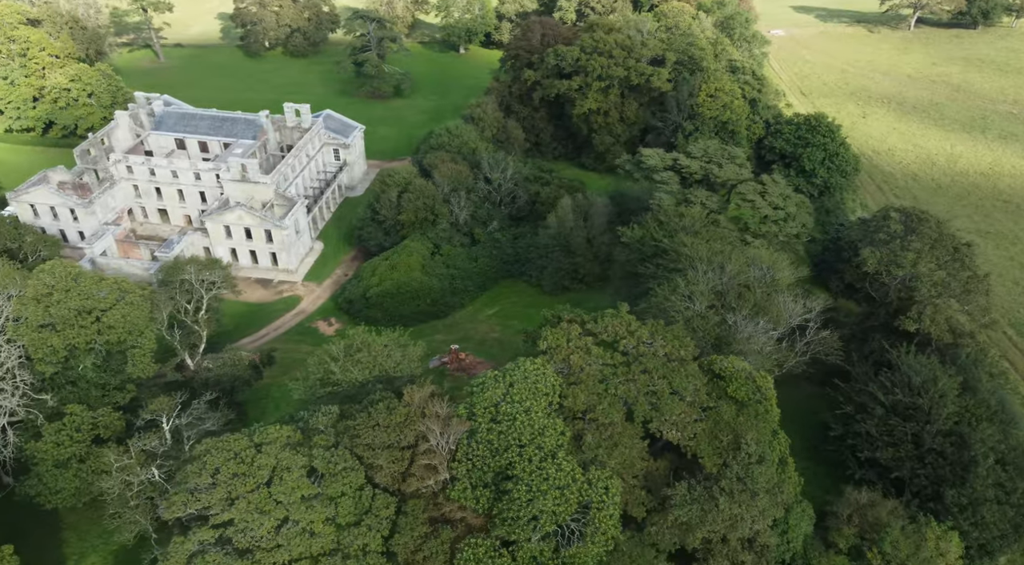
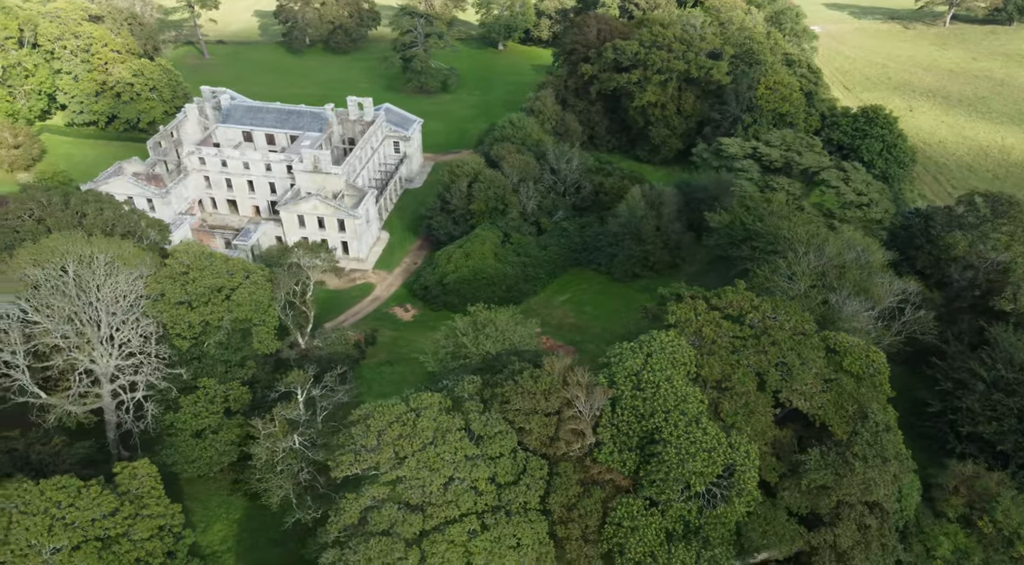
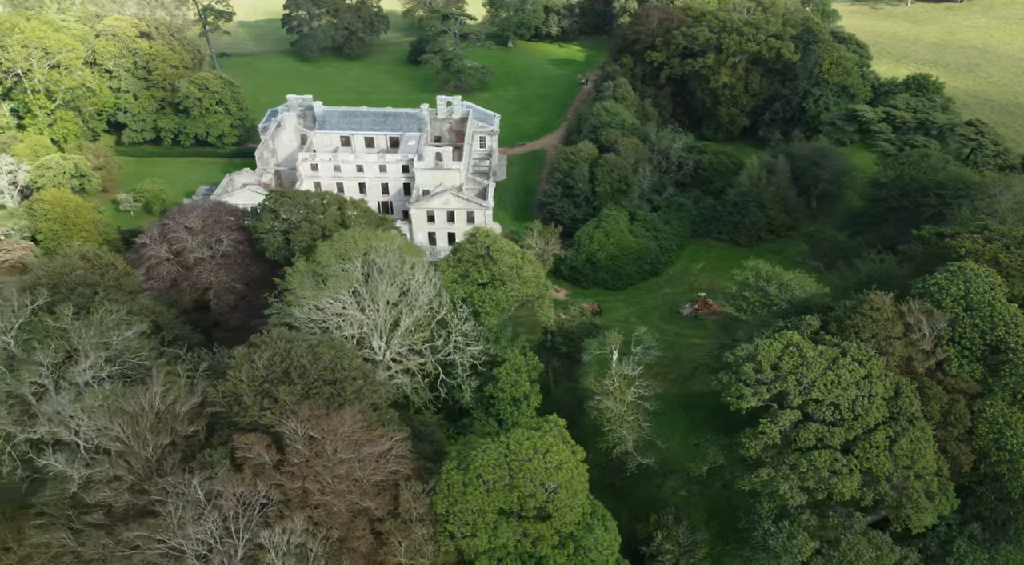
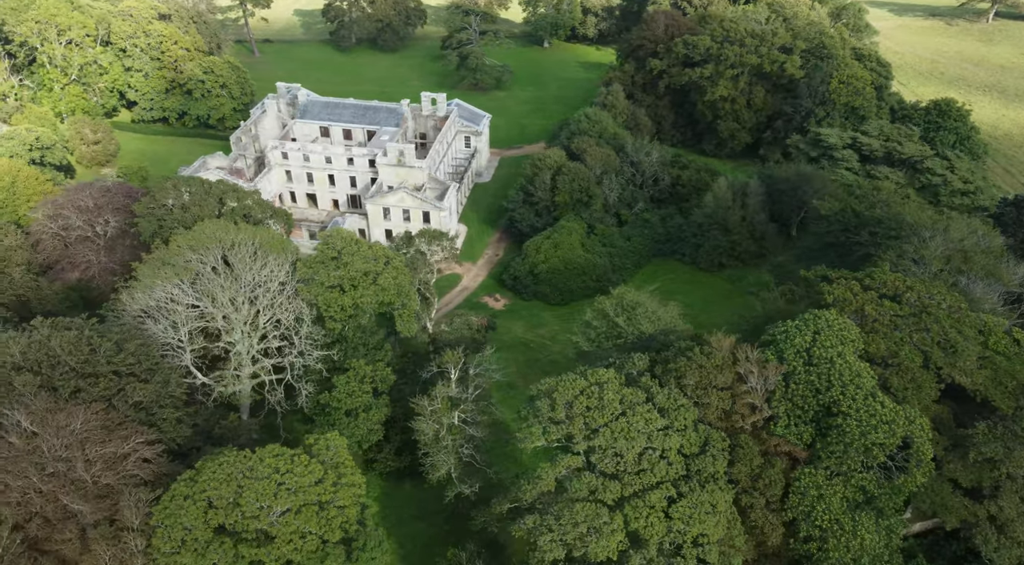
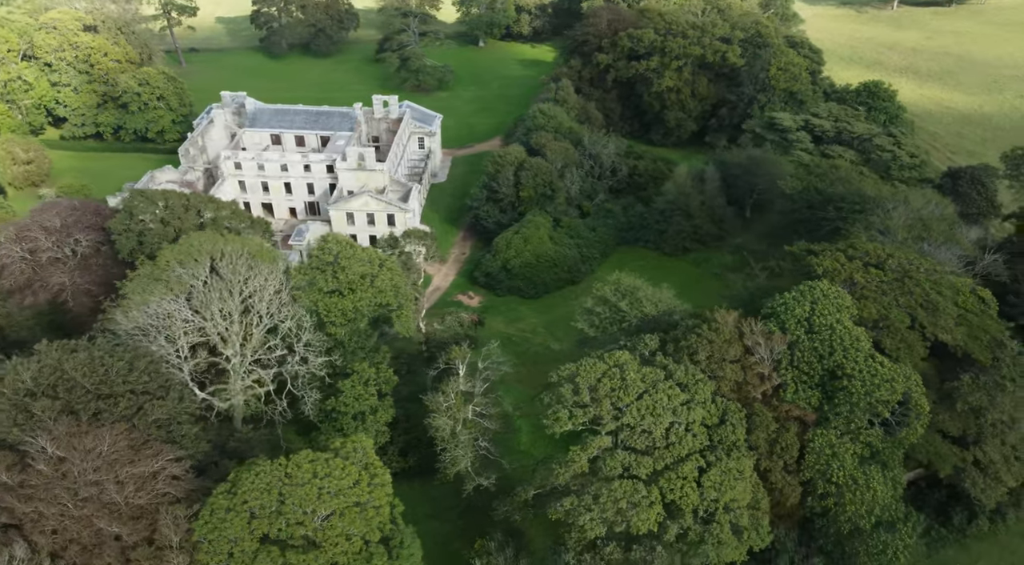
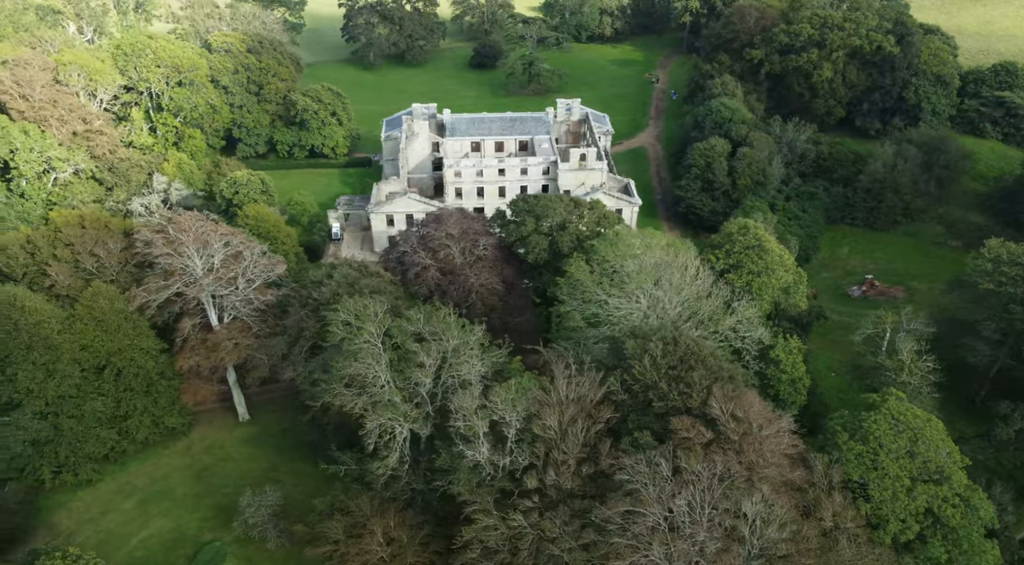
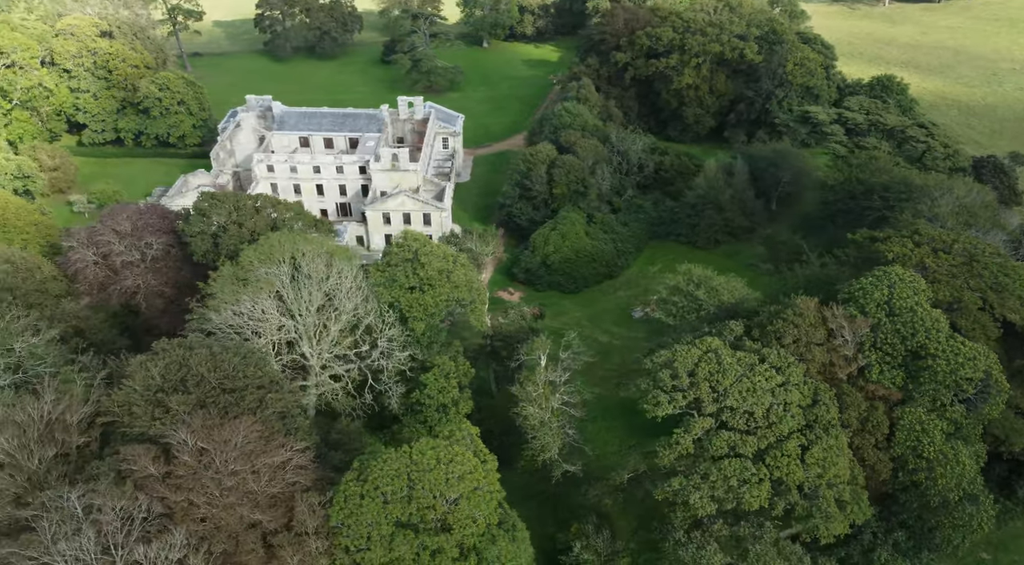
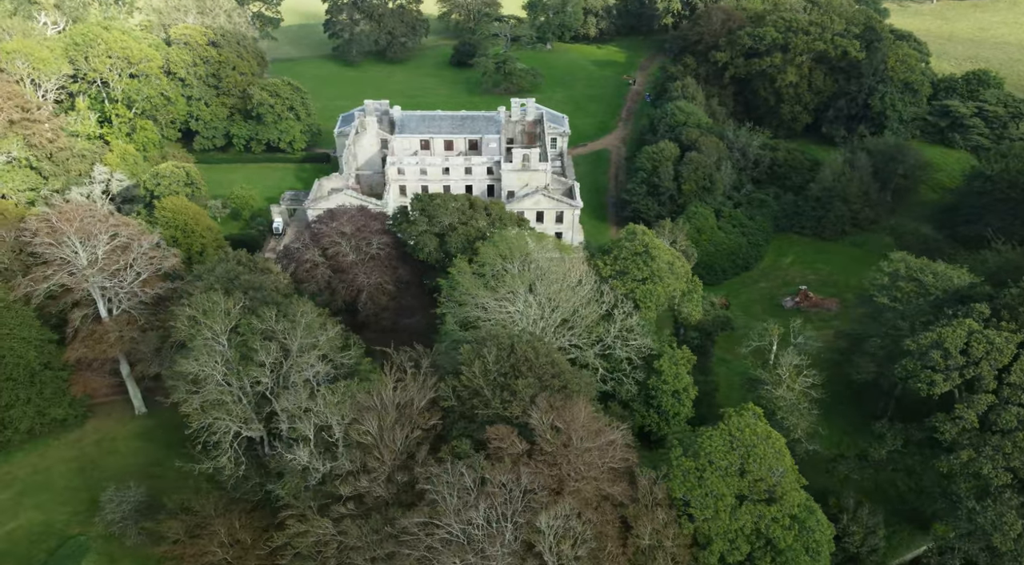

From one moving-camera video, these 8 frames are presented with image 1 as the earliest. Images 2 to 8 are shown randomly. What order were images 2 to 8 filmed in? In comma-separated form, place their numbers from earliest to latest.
2, 4, 5, 7, 3, 8, 6
